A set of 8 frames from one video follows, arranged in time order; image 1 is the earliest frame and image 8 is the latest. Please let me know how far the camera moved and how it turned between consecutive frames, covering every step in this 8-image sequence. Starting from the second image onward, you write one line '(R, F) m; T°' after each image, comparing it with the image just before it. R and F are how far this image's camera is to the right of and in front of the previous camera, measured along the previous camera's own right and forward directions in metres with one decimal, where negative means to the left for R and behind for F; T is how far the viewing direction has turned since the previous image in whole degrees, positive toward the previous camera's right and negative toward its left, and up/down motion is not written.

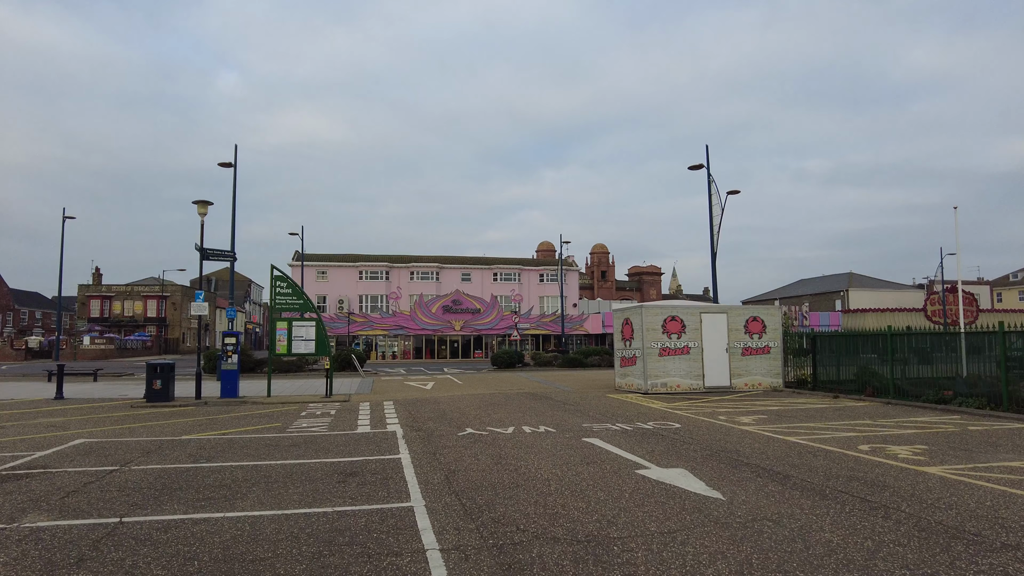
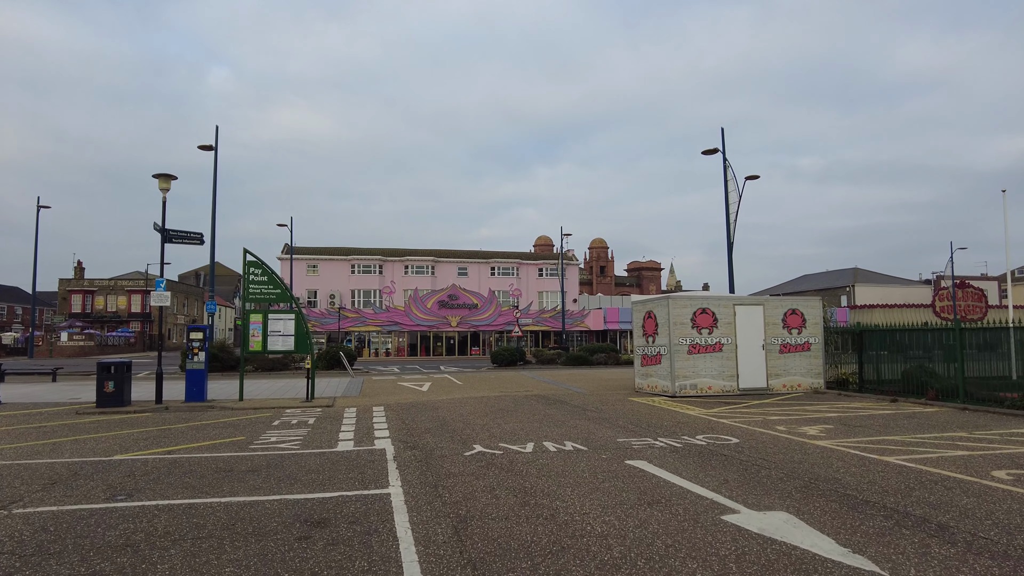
(-0.4, +2.3) m; 0°
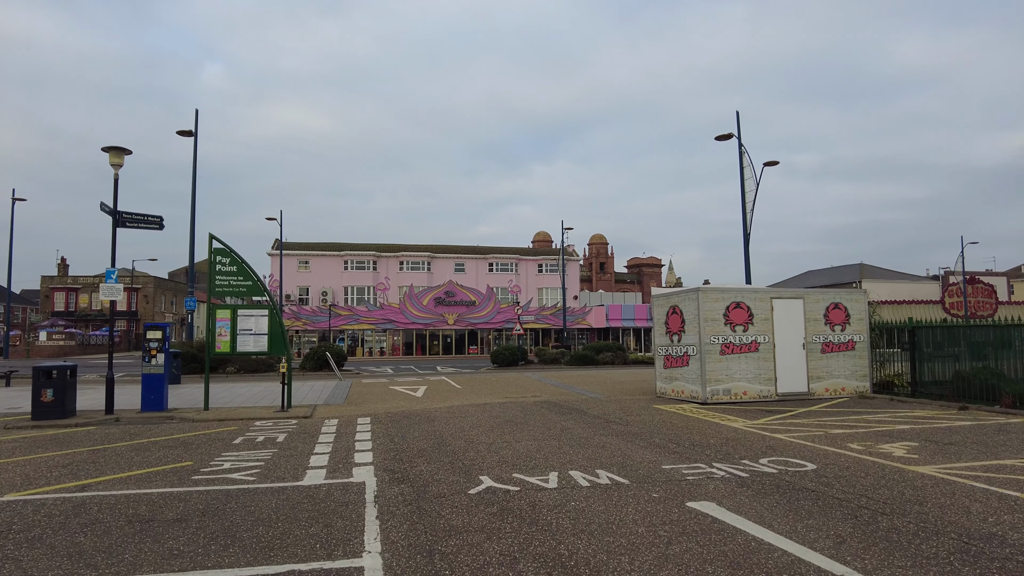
(-0.2, +2.1) m; 0°
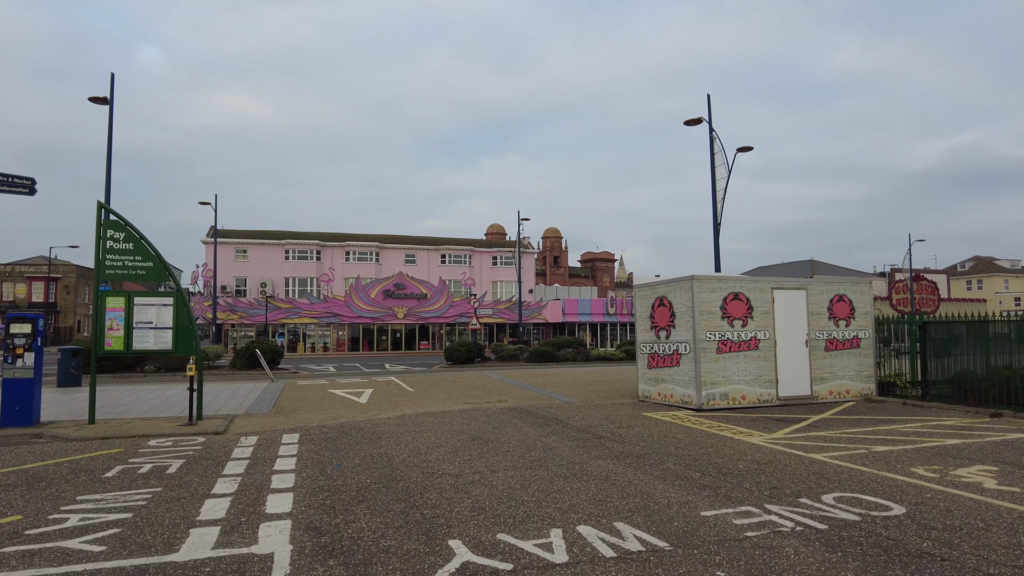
(-0.3, +2.3) m; +4°
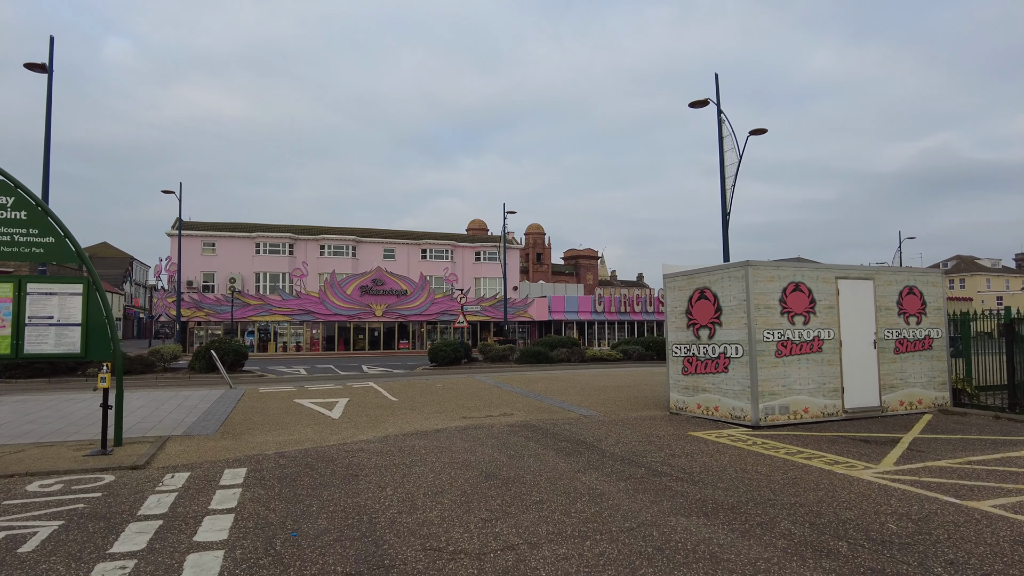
(-0.5, +2.5) m; +2°
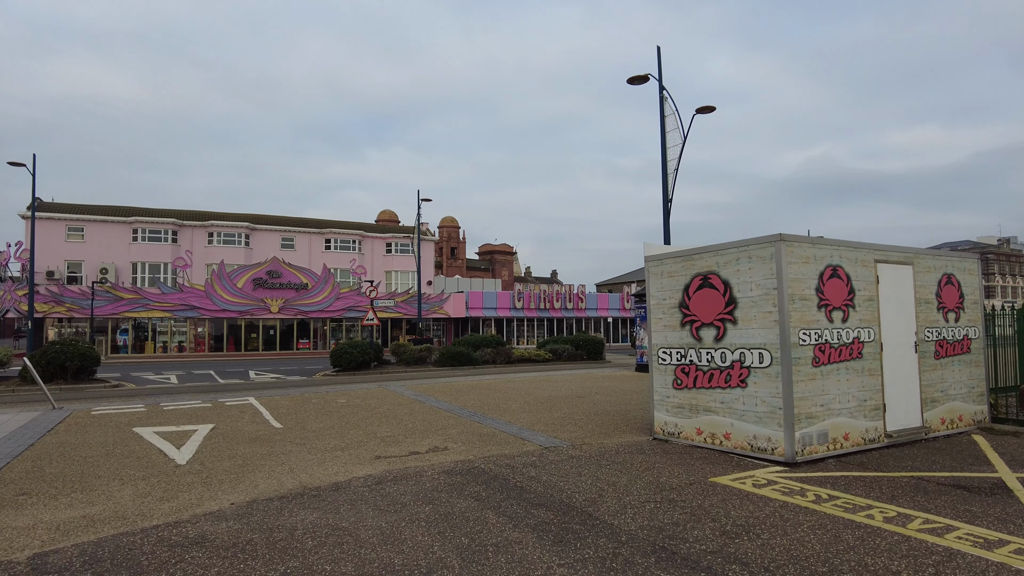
(-0.3, +3.3) m; +8°
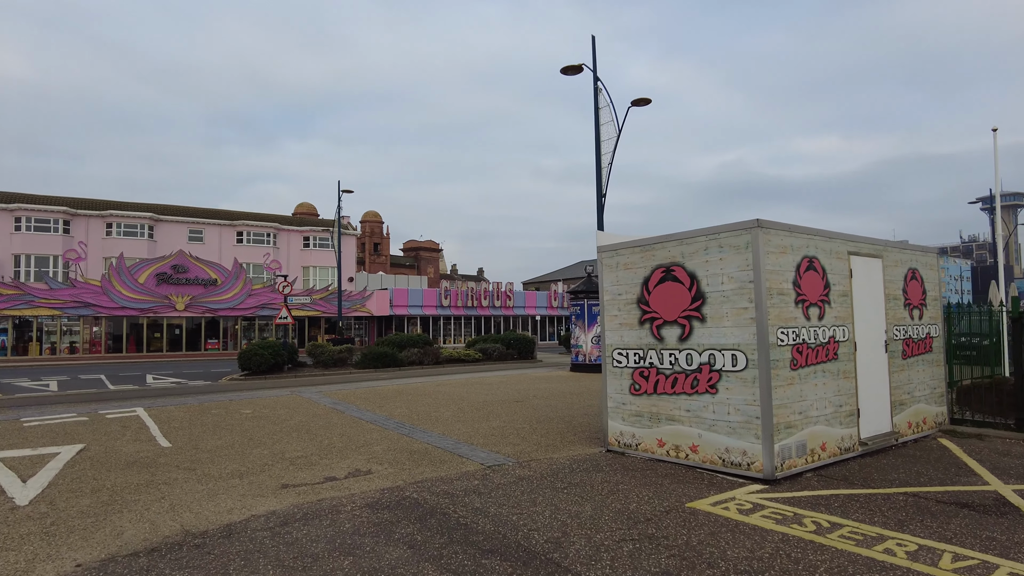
(-0.1, +1.2) m; +7°
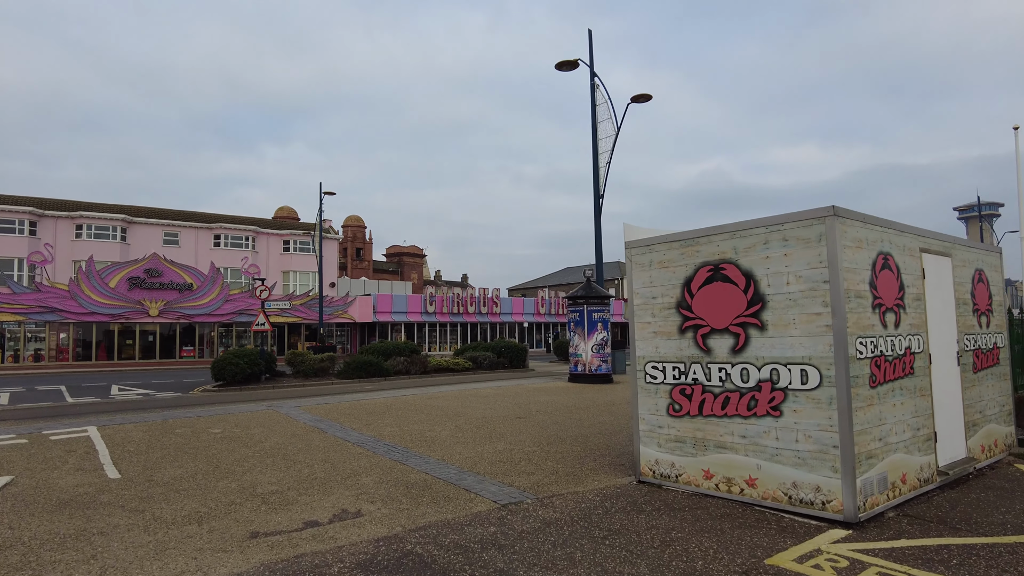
(-0.3, +1.2) m; +2°
